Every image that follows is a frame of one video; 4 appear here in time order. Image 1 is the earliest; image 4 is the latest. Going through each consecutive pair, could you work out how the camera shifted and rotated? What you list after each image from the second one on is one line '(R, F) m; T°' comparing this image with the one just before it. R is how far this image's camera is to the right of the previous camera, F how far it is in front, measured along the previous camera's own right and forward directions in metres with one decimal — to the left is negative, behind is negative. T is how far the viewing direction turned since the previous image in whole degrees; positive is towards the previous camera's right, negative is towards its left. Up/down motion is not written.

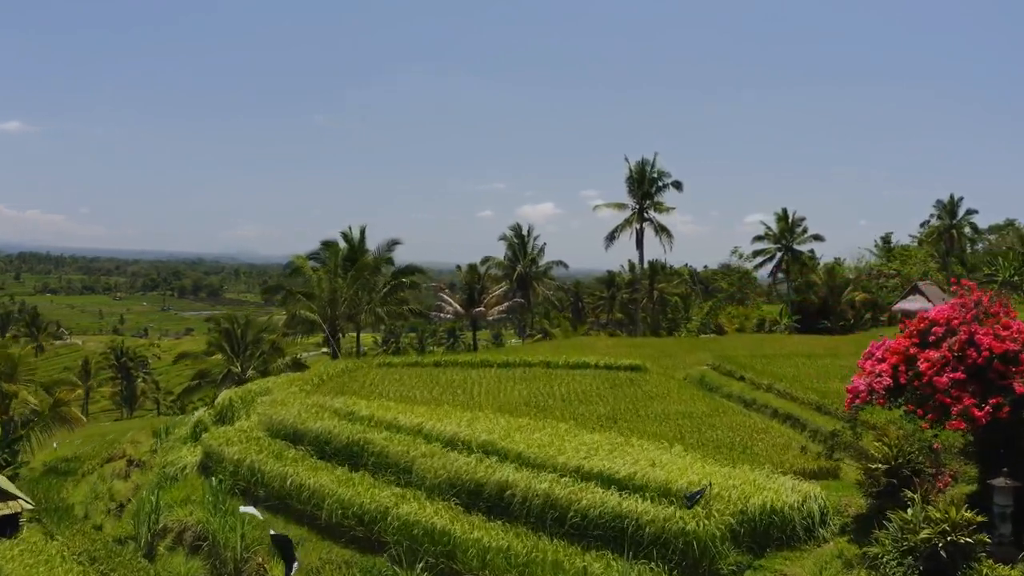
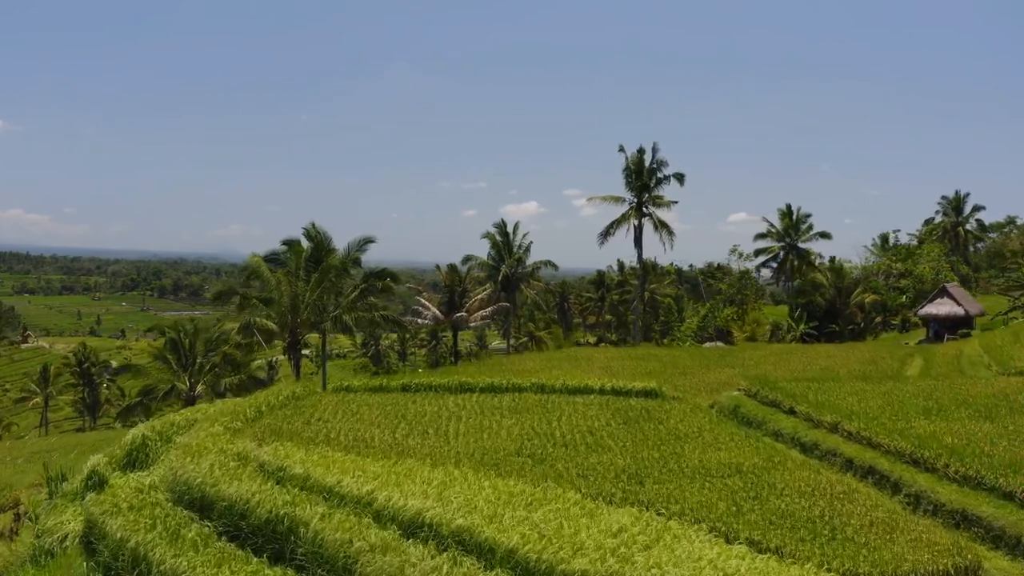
(-0.1, +3.3) m; +1°
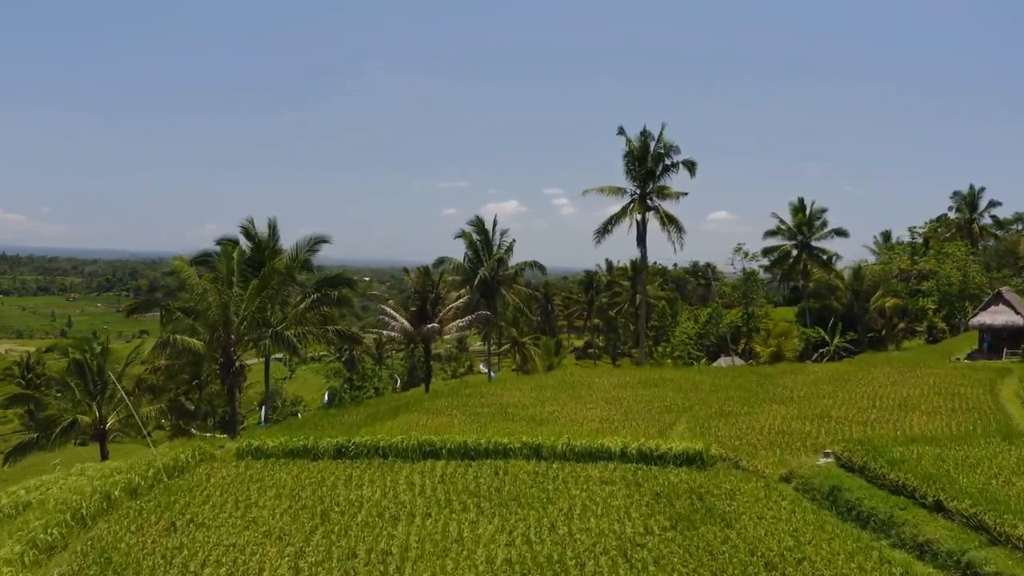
(0.0, +4.5) m; +2°
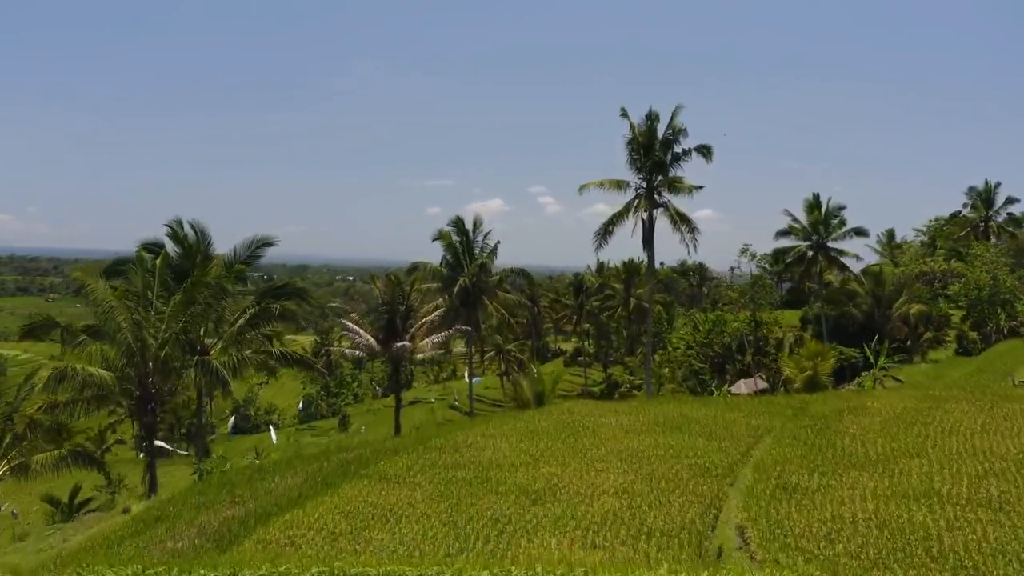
(0.0, +3.9) m; +1°
